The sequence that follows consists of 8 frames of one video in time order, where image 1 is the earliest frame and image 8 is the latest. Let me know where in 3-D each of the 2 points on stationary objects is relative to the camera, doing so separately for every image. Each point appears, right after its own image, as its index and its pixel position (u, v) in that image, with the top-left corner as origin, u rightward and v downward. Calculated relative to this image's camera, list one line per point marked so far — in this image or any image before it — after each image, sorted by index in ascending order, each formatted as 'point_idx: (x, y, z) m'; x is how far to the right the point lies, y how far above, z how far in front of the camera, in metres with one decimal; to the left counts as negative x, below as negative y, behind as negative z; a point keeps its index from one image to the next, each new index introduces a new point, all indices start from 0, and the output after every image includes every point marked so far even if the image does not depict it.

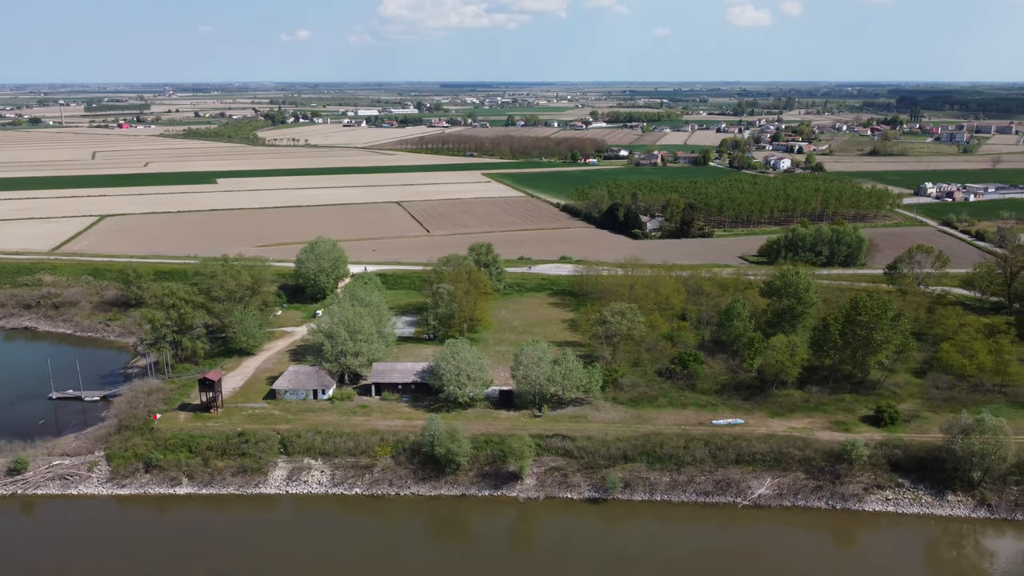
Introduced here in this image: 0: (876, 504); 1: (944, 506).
0: (+10.4, -6.2, +19.7) m
1: (+12.3, -6.2, +19.6) m
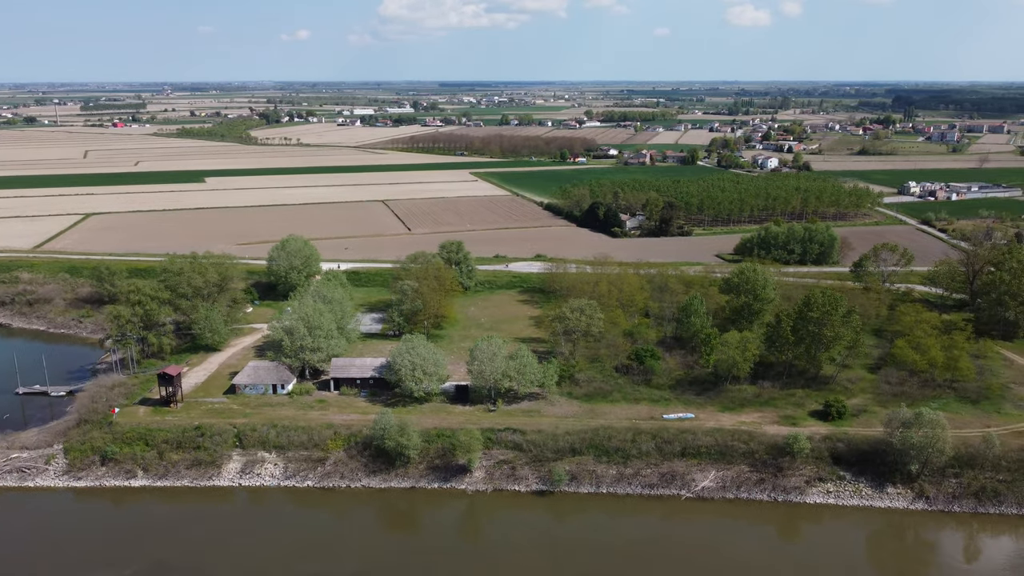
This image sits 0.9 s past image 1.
0: (+8.9, -6.1, +20.1) m
1: (+10.7, -6.1, +19.9) m
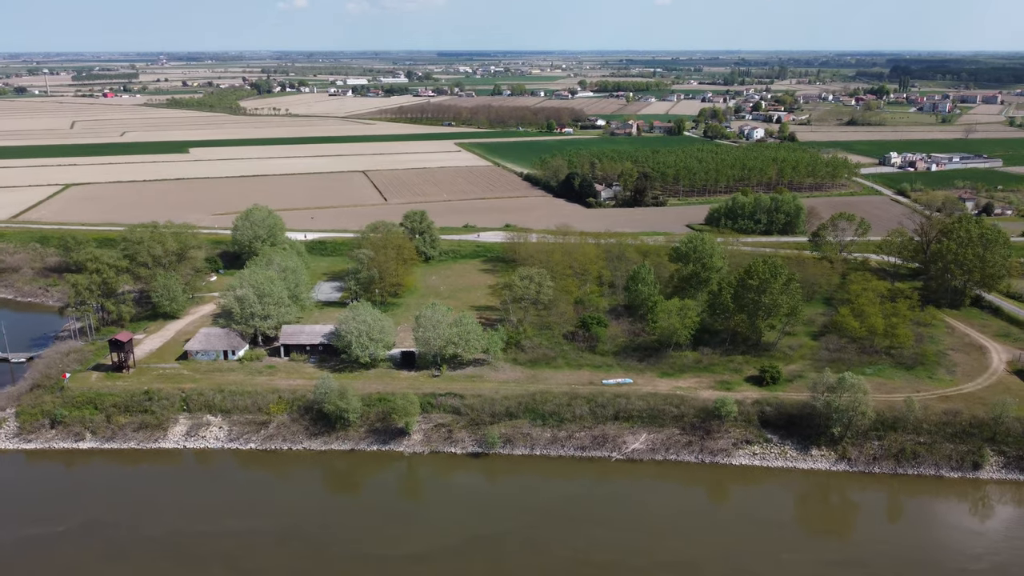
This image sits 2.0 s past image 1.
0: (+6.9, -5.1, +20.7) m
1: (+8.8, -5.1, +20.5) m
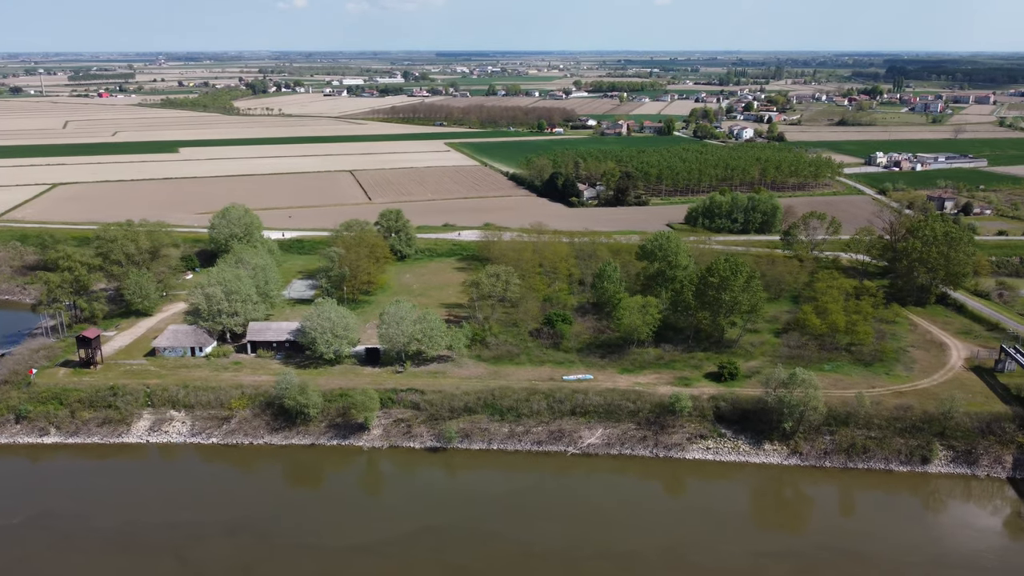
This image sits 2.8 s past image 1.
0: (+5.6, -5.0, +21.0) m
1: (+7.5, -5.0, +20.8) m
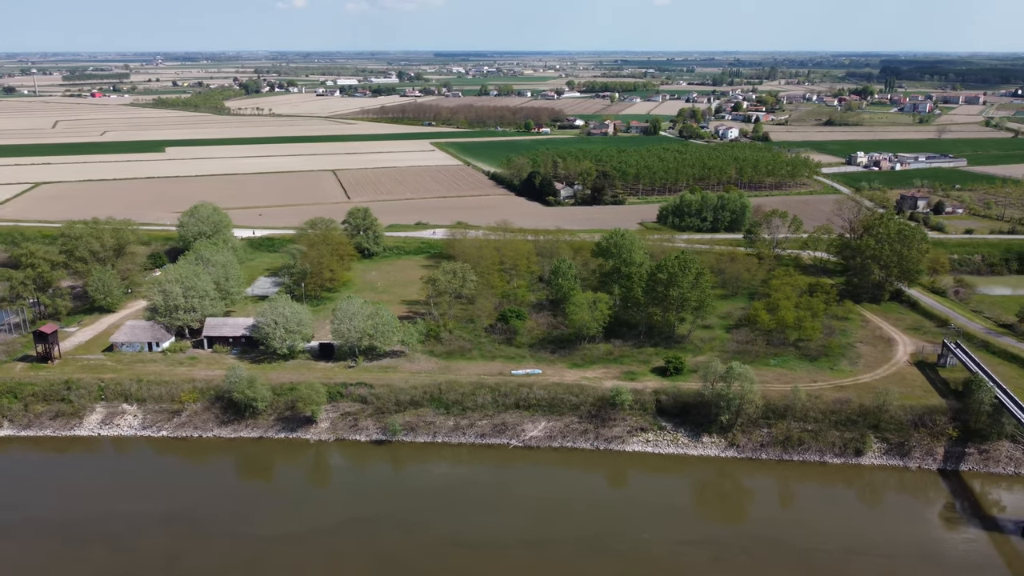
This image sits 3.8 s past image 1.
0: (+3.9, -4.9, +21.3) m
1: (+5.7, -4.9, +21.2) m
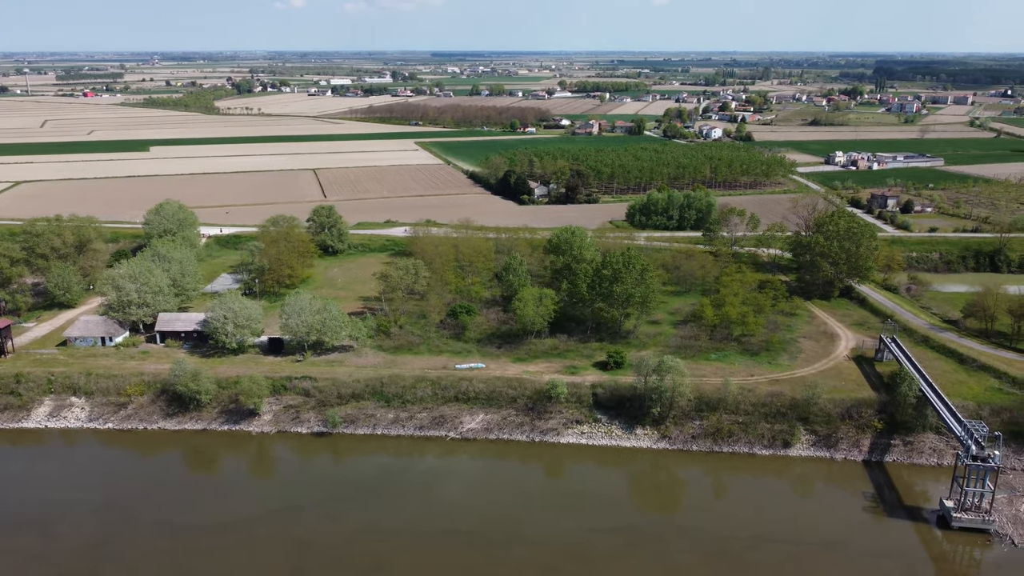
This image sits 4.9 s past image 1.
0: (+1.9, -4.7, +21.8) m
1: (+3.8, -4.8, +21.6) m
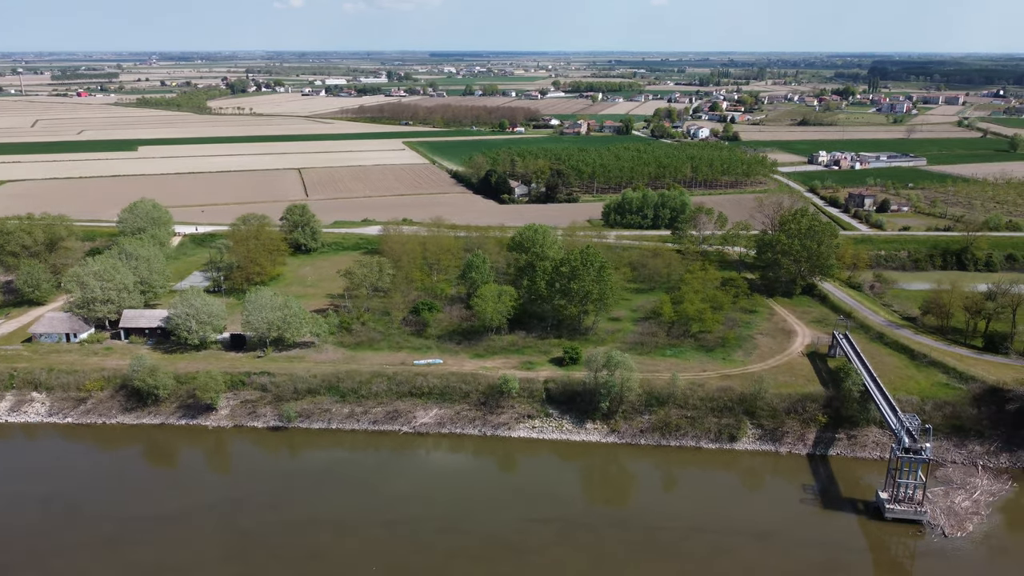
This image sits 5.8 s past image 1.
0: (+0.4, -4.6, +22.1) m
1: (+2.2, -4.6, +22.0) m
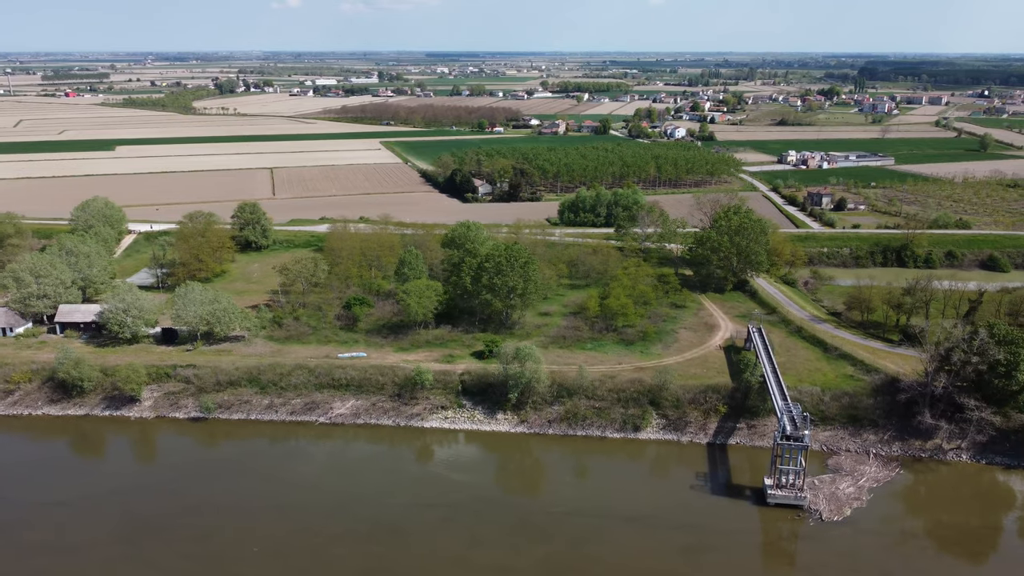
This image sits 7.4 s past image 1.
0: (-2.5, -4.4, +22.7) m
1: (-0.6, -4.5, +22.6) m
